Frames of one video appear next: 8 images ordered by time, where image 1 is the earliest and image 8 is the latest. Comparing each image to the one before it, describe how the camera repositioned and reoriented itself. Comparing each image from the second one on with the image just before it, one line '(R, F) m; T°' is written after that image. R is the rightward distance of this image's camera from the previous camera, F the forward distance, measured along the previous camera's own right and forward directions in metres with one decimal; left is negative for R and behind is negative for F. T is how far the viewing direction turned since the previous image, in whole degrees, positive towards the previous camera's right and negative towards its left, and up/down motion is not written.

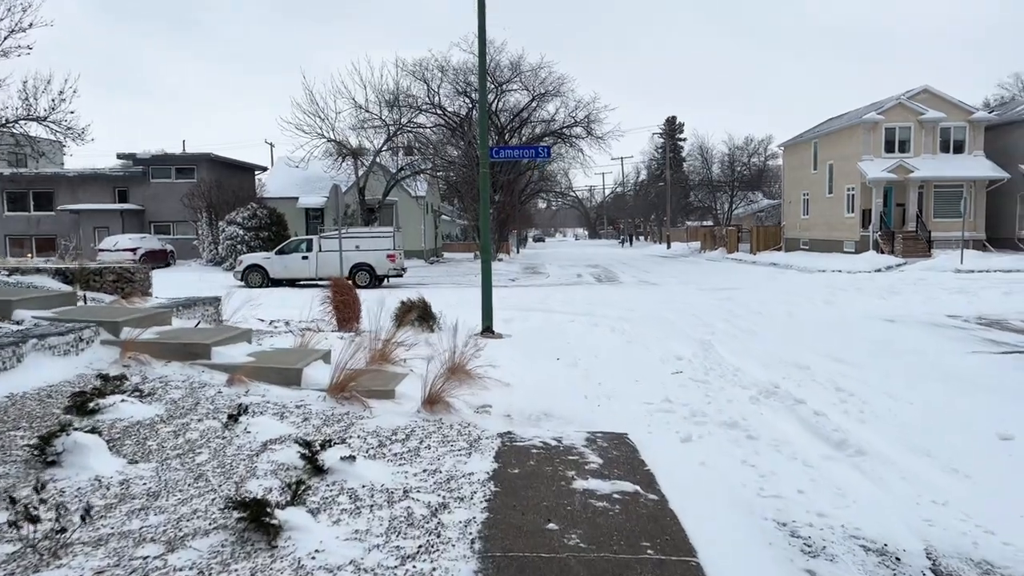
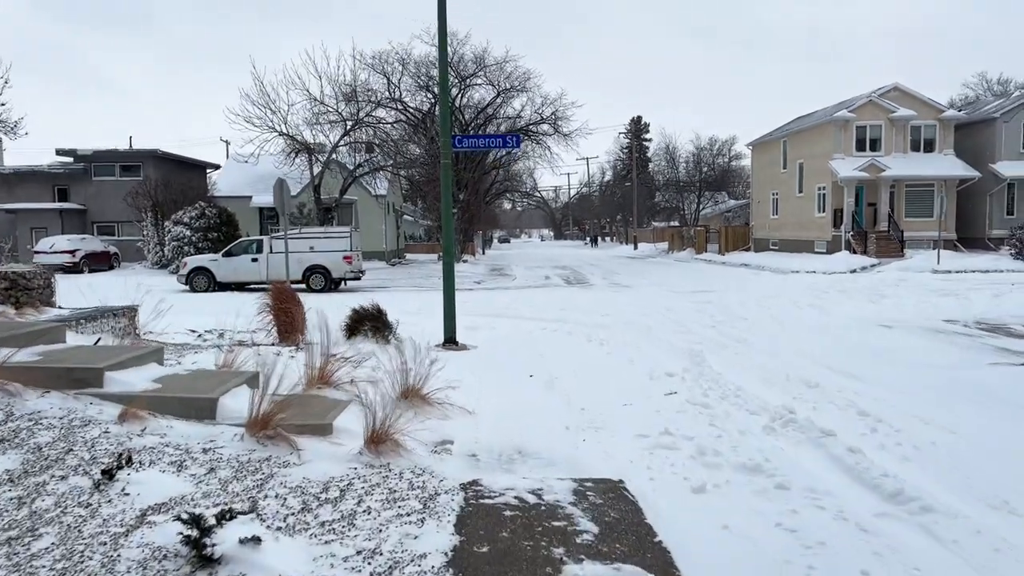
(0.0, +1.4) m; +3°
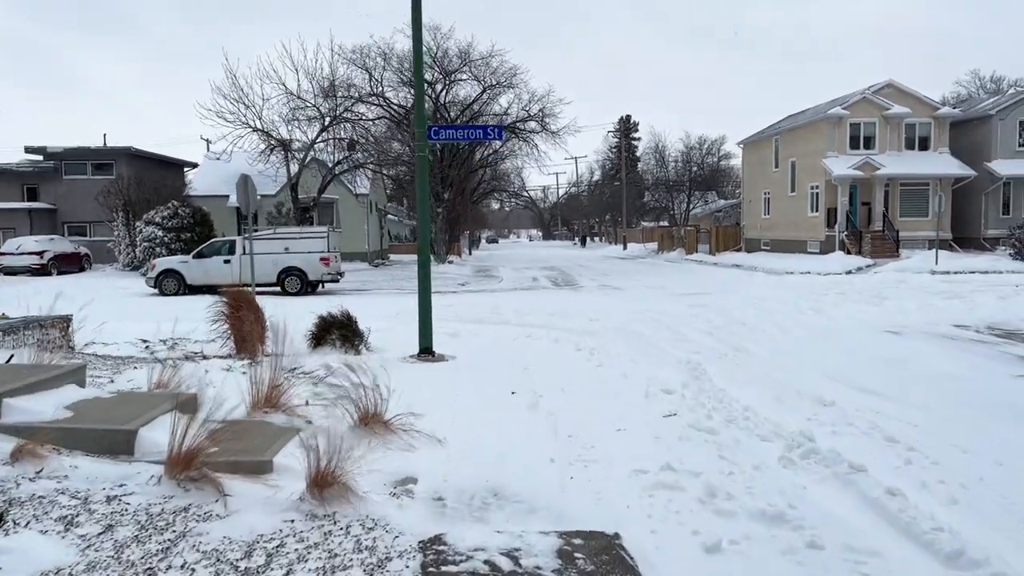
(+0.1, +0.9) m; +1°
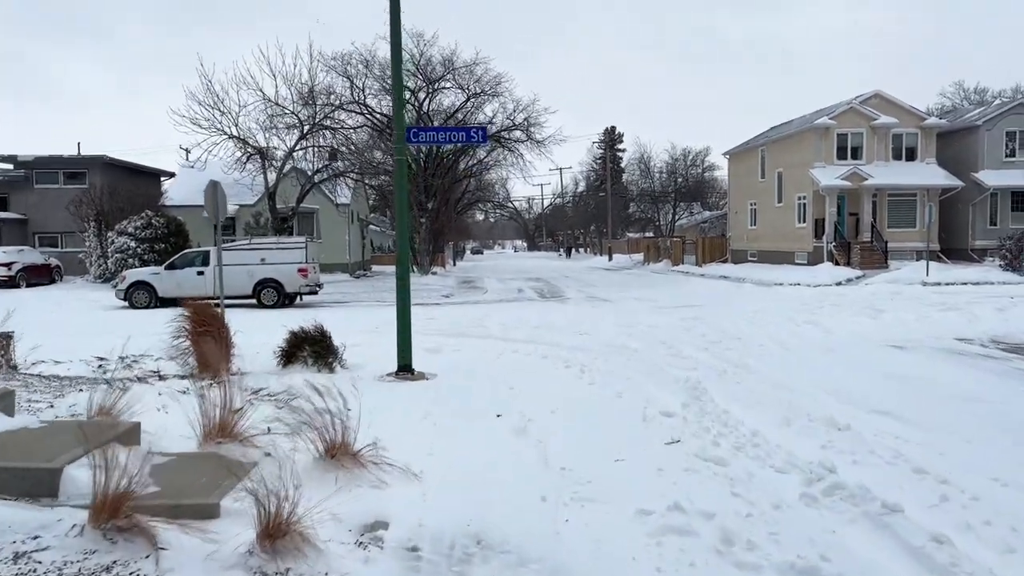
(0.0, +0.7) m; +1°
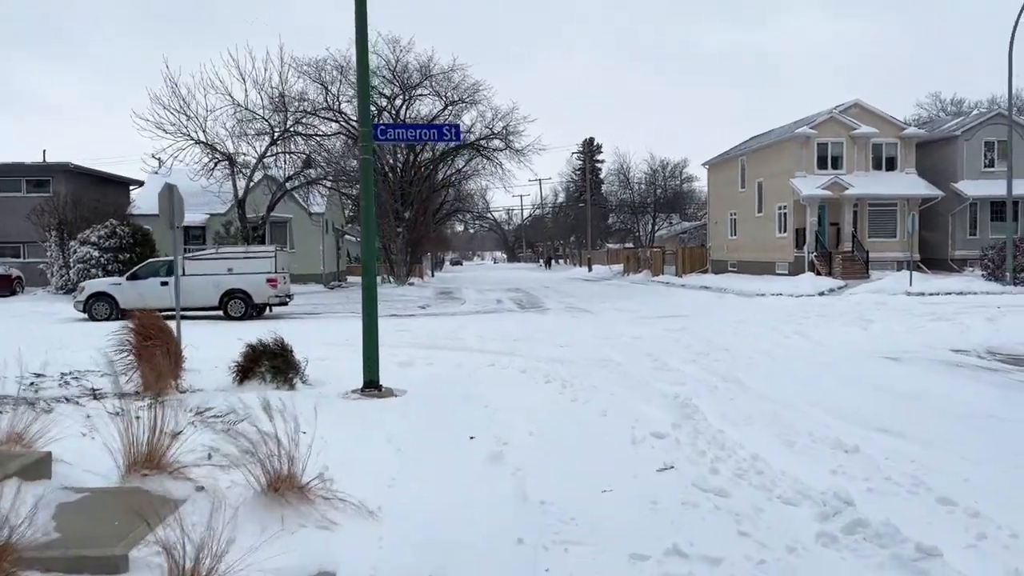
(0.0, +0.7) m; +2°
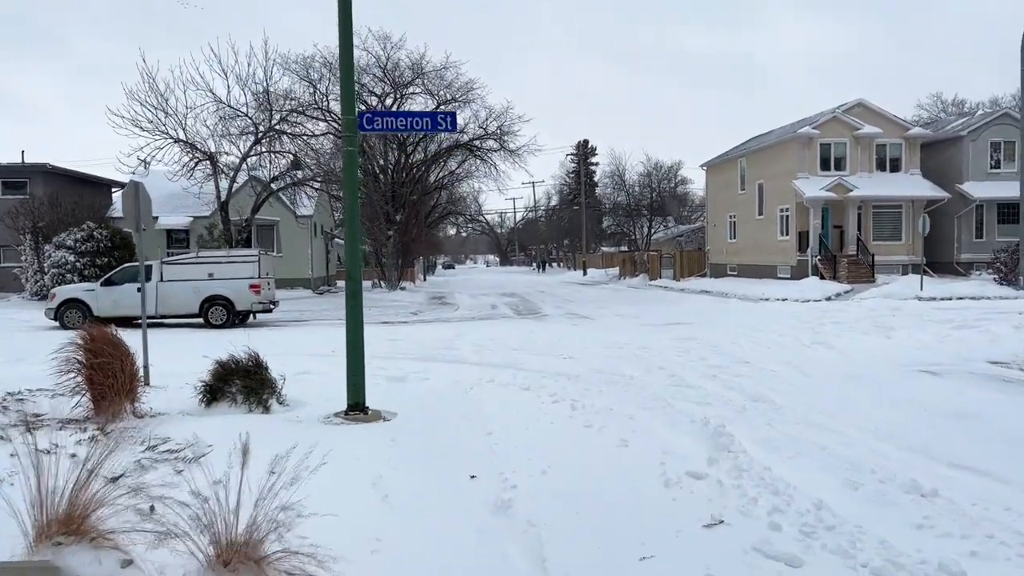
(-0.1, +1.0) m; +1°
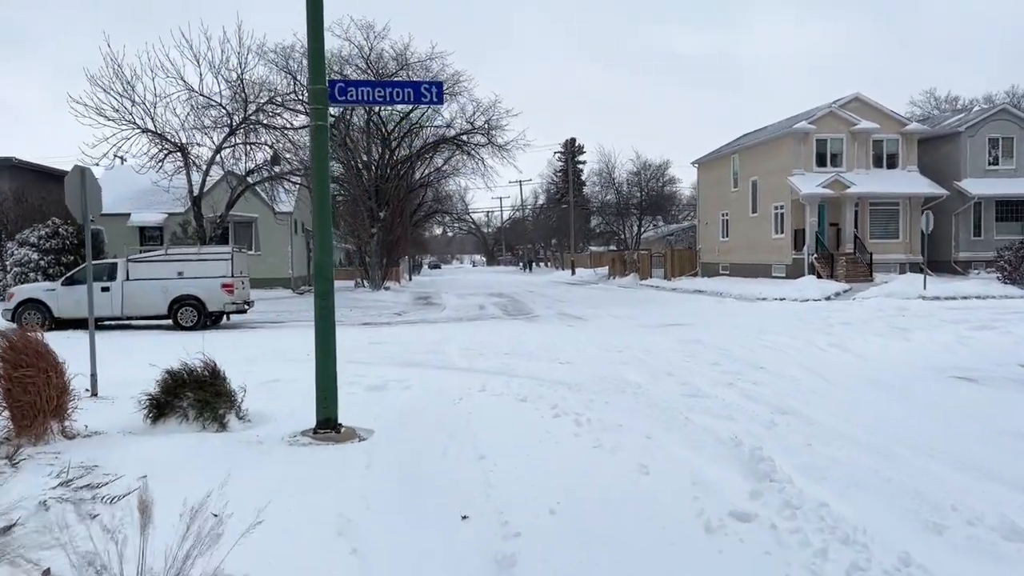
(-0.1, +1.1) m; +1°
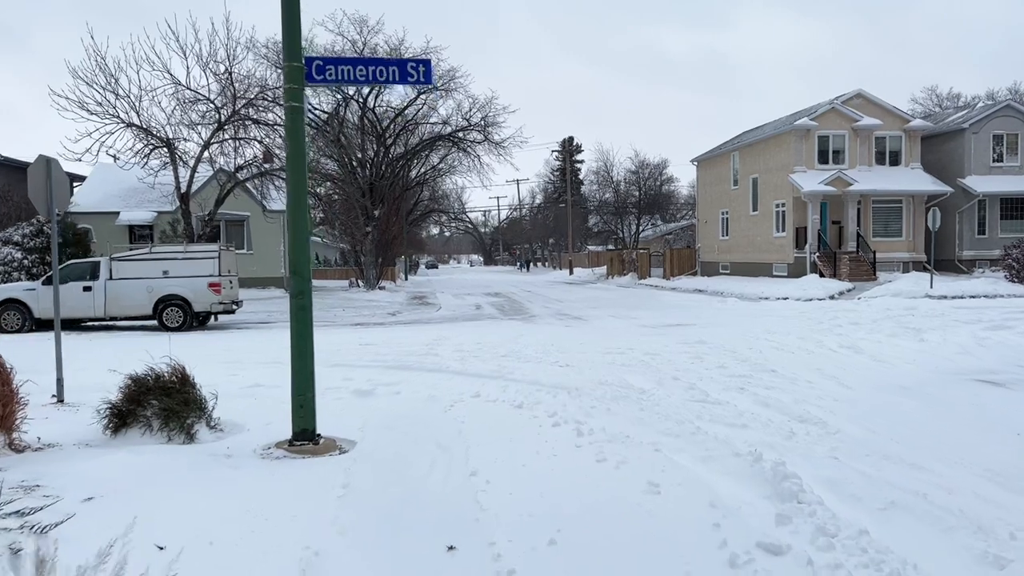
(0.0, +0.6) m; 0°
